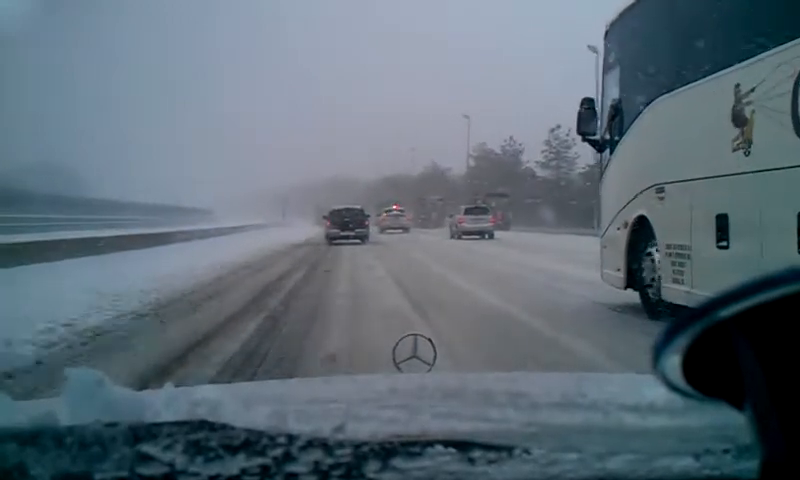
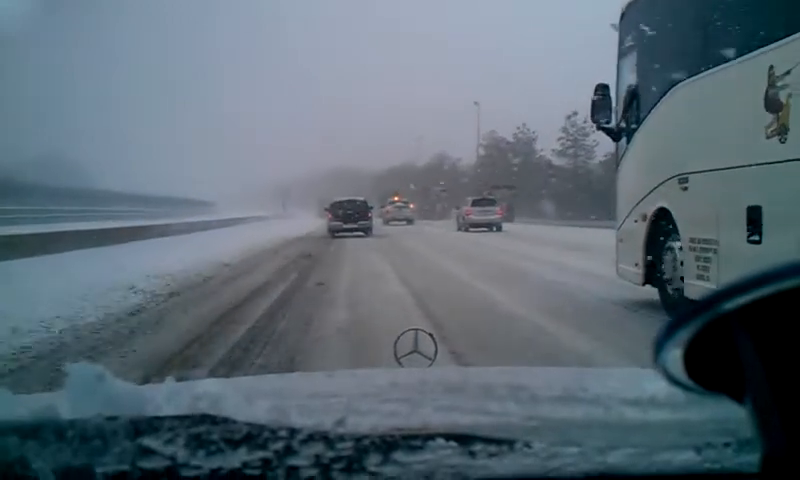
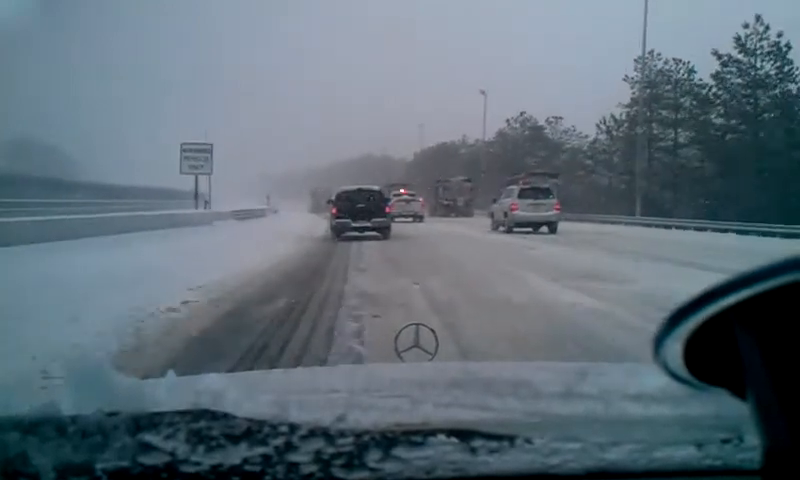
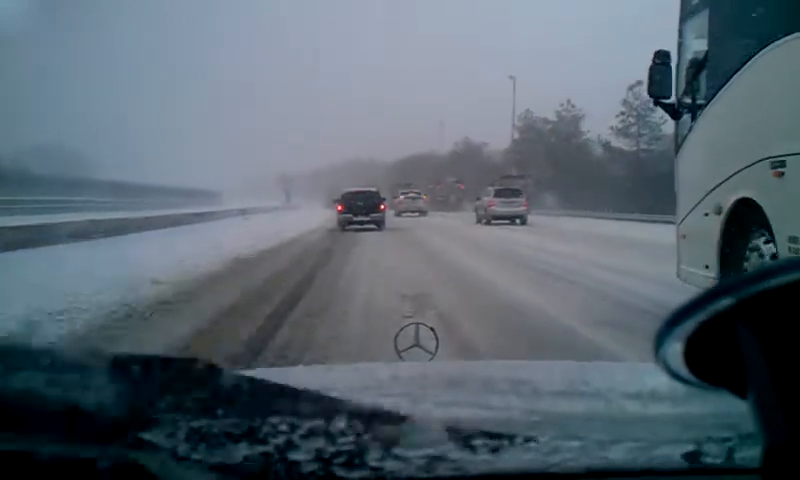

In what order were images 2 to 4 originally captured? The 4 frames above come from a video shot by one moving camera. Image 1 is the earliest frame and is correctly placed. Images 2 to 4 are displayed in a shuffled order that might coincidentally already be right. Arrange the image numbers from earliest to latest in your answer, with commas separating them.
2, 4, 3
